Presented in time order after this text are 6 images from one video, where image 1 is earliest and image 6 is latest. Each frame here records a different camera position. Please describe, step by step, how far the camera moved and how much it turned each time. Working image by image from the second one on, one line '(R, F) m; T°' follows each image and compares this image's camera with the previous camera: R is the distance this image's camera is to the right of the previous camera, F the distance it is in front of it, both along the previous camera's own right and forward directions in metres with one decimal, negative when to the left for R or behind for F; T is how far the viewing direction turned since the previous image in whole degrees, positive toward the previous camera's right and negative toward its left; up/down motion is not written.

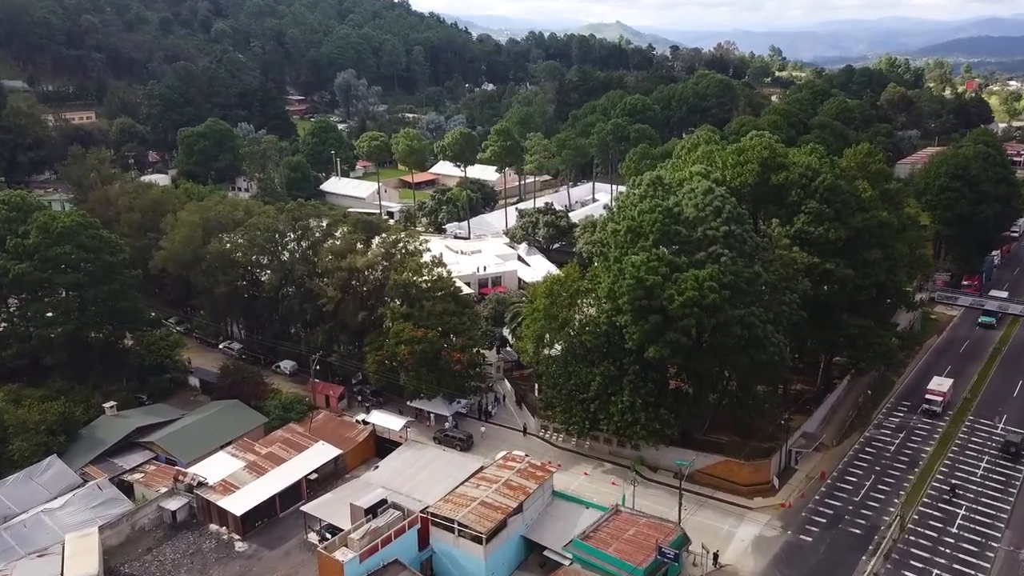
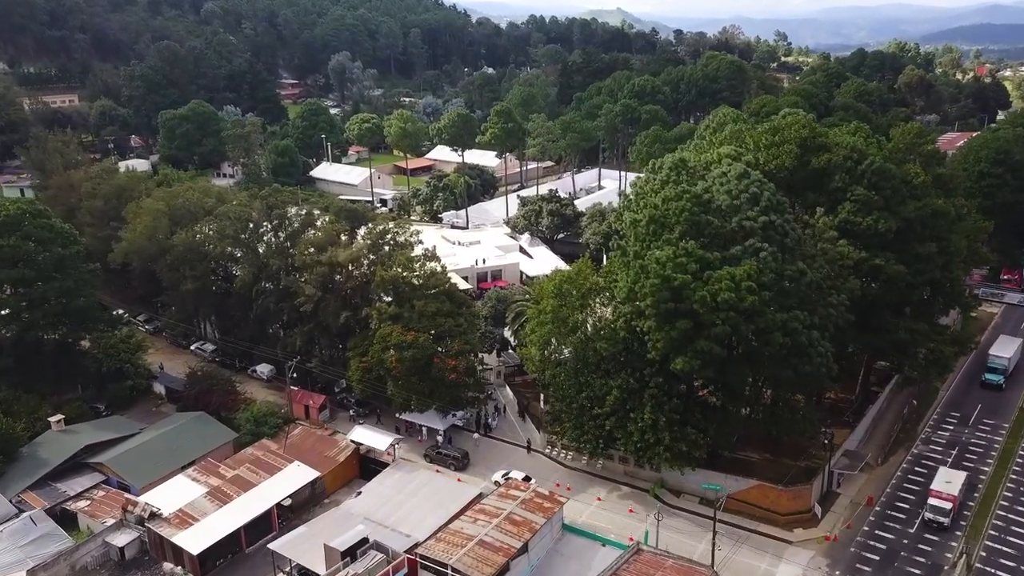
(-0.1, +5.1) m; 0°
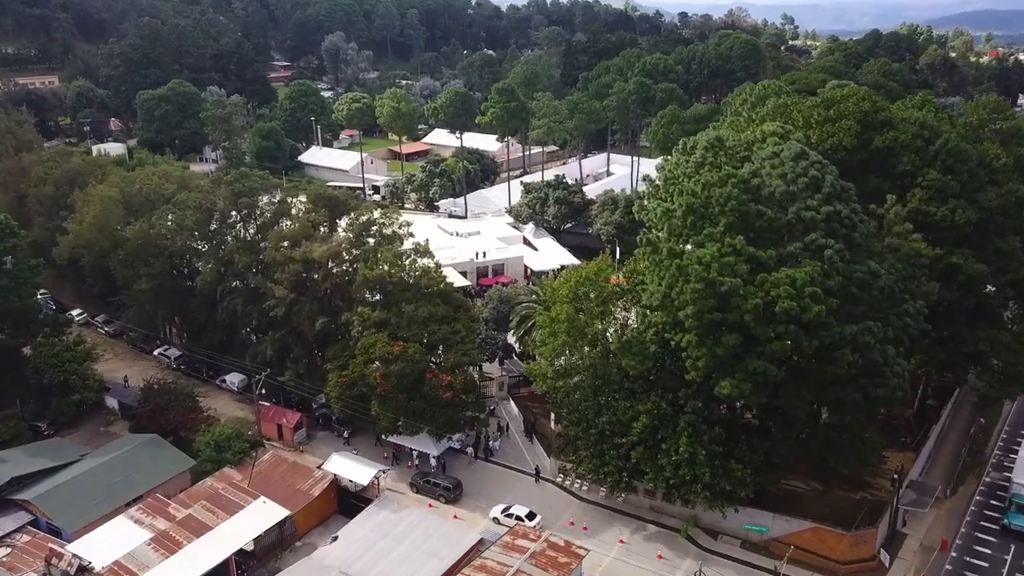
(-0.2, +5.7) m; 0°
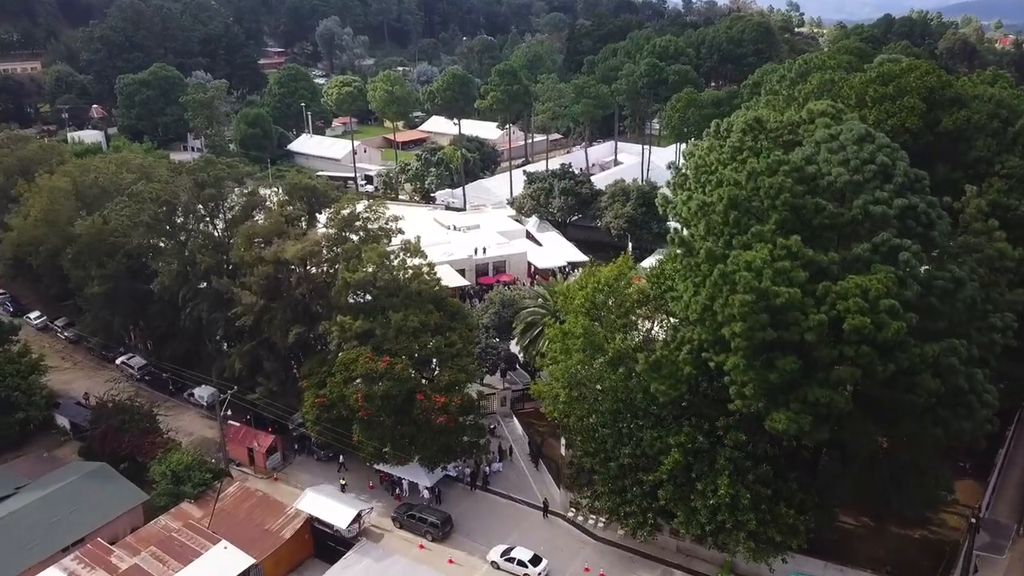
(-0.1, +4.5) m; 0°
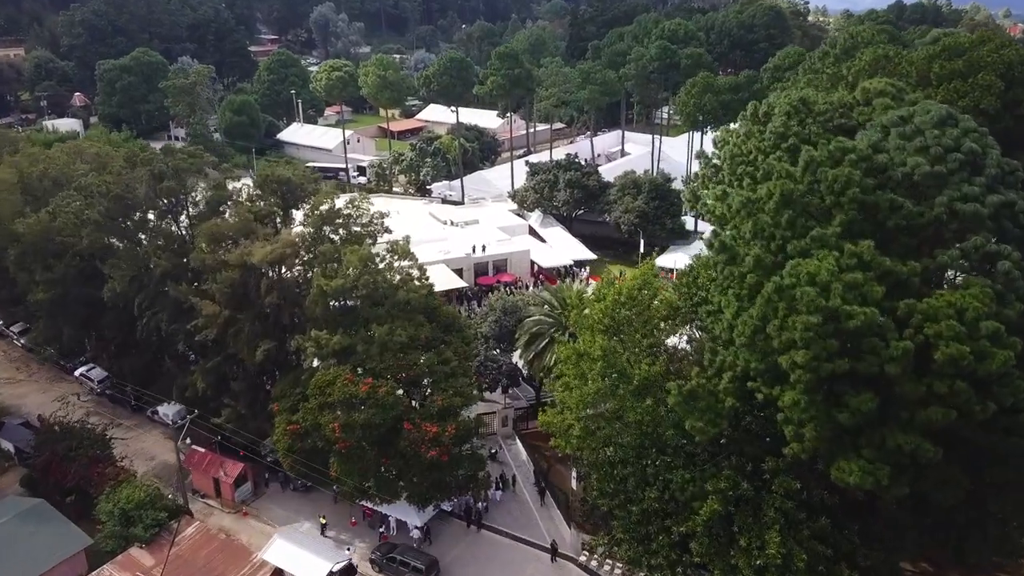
(-0.1, +3.9) m; 0°
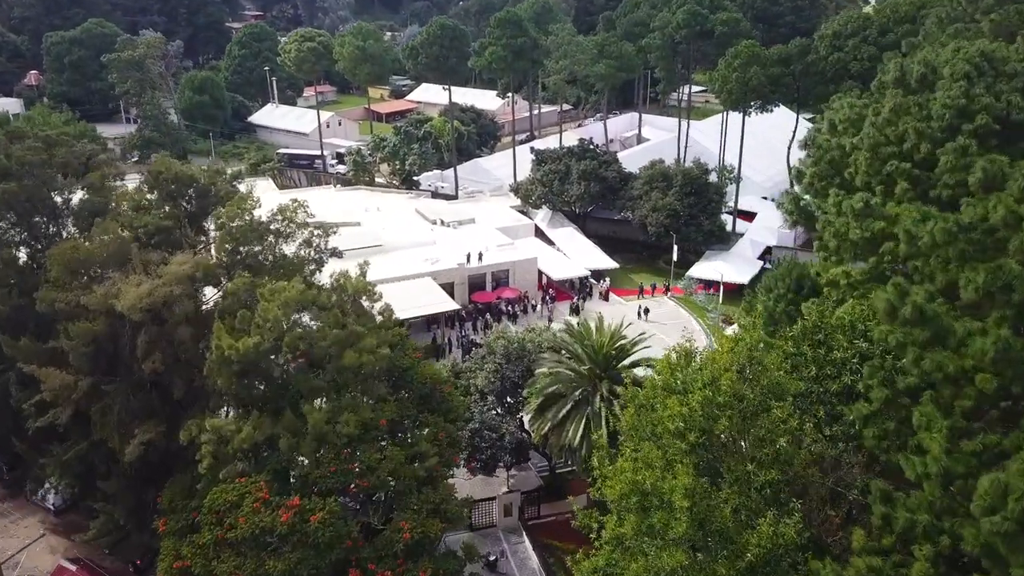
(-0.2, +8.6) m; 0°
